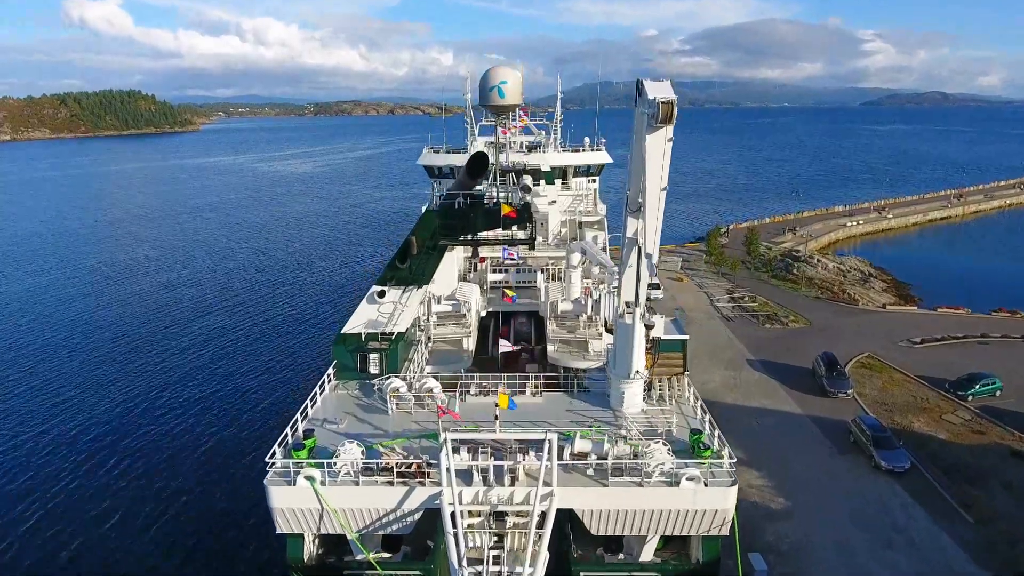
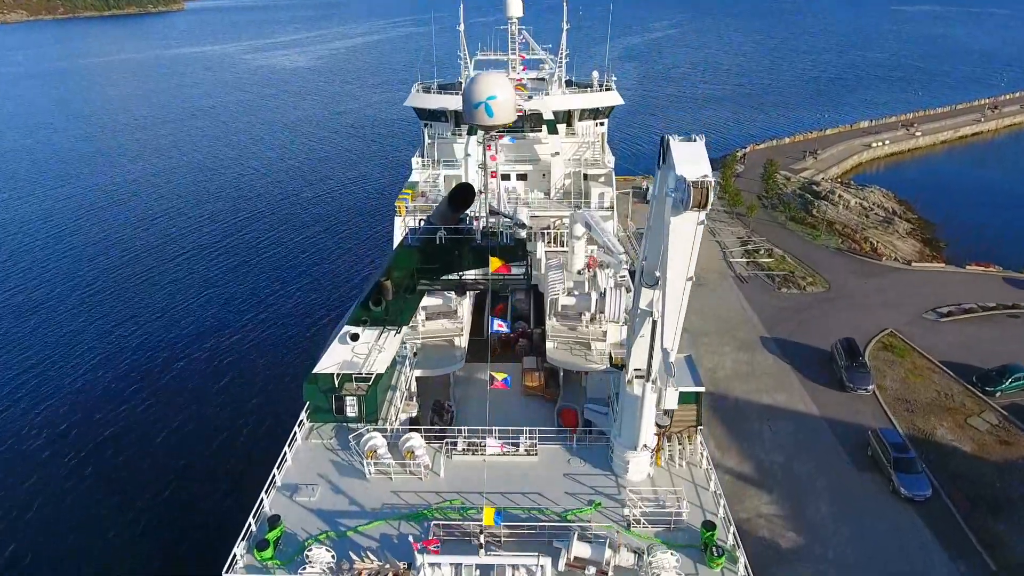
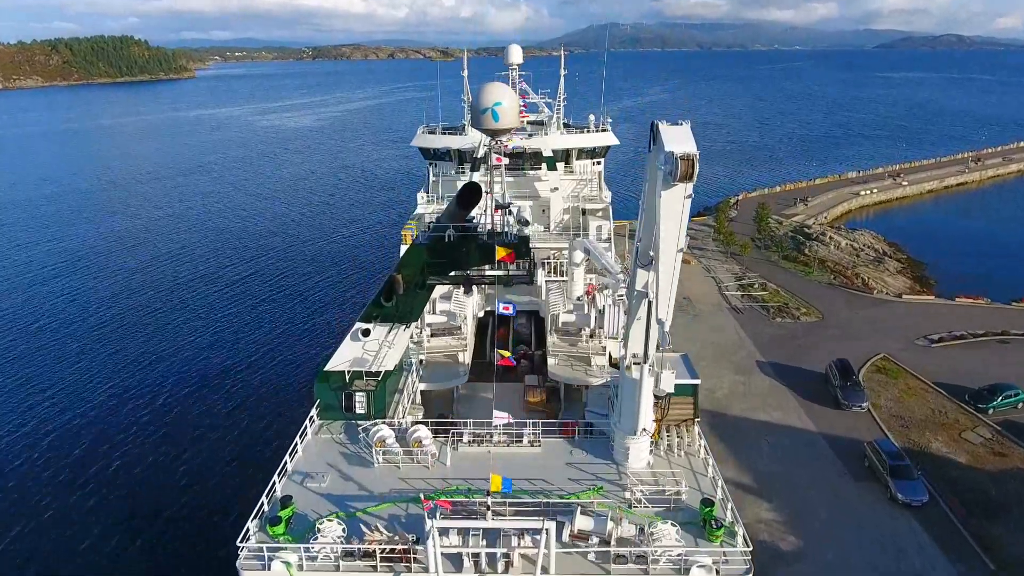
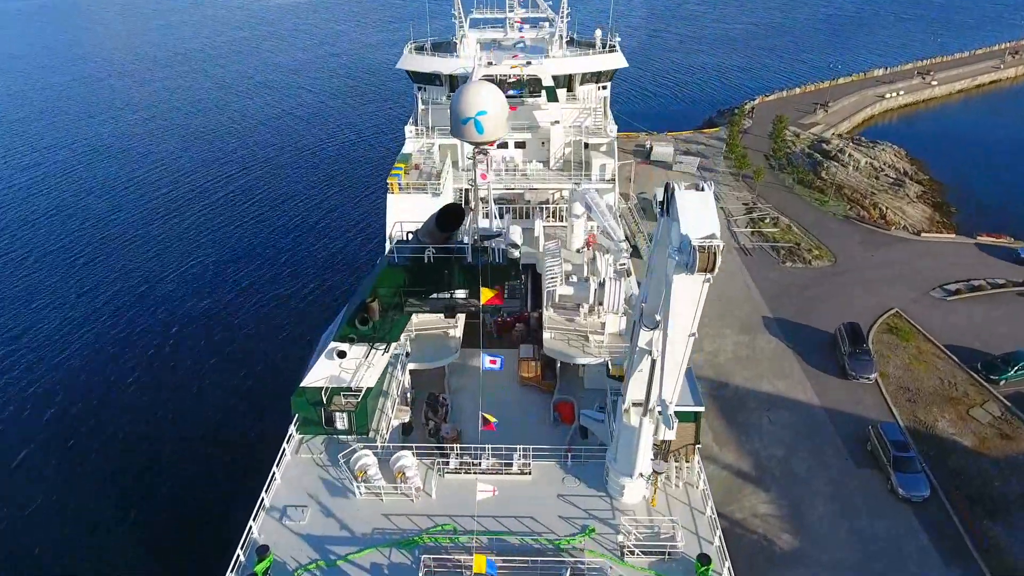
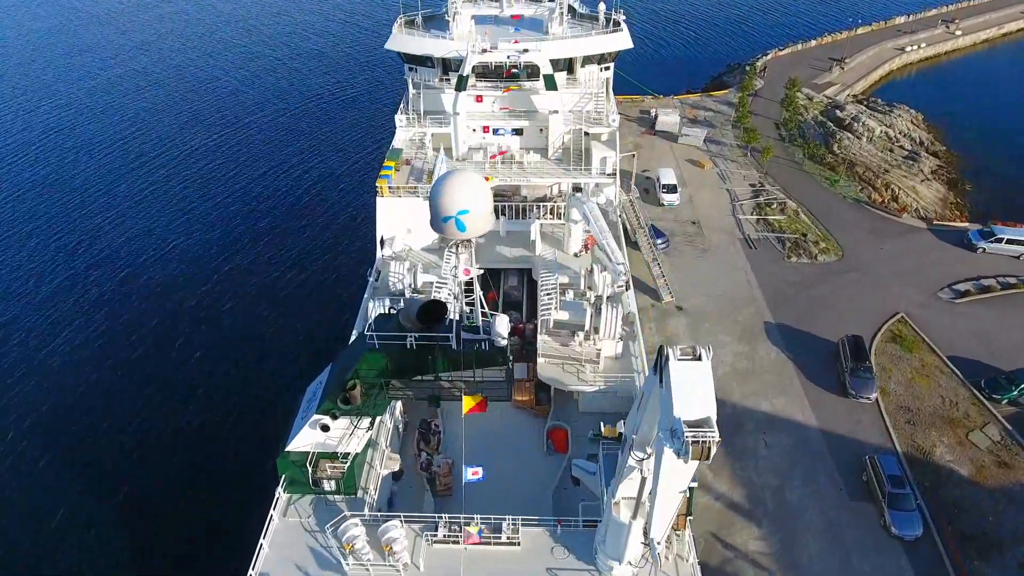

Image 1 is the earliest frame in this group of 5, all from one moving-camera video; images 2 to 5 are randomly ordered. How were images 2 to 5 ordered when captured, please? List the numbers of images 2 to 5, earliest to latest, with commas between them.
3, 2, 4, 5
